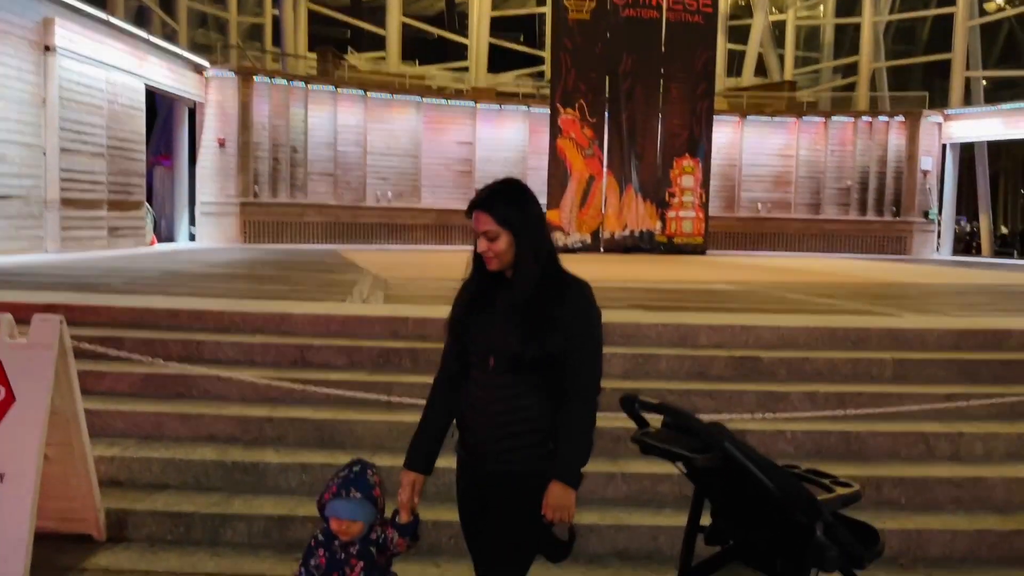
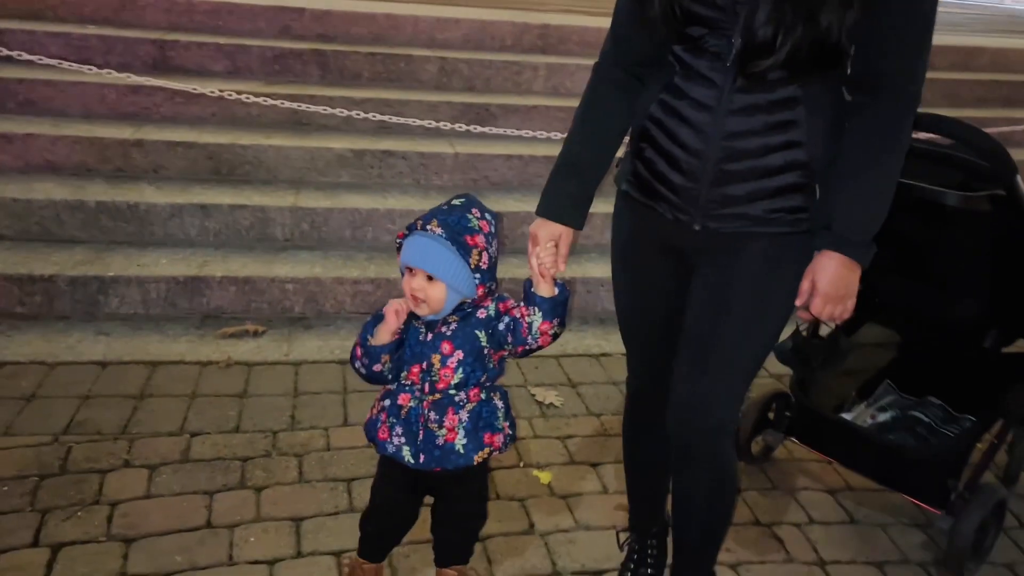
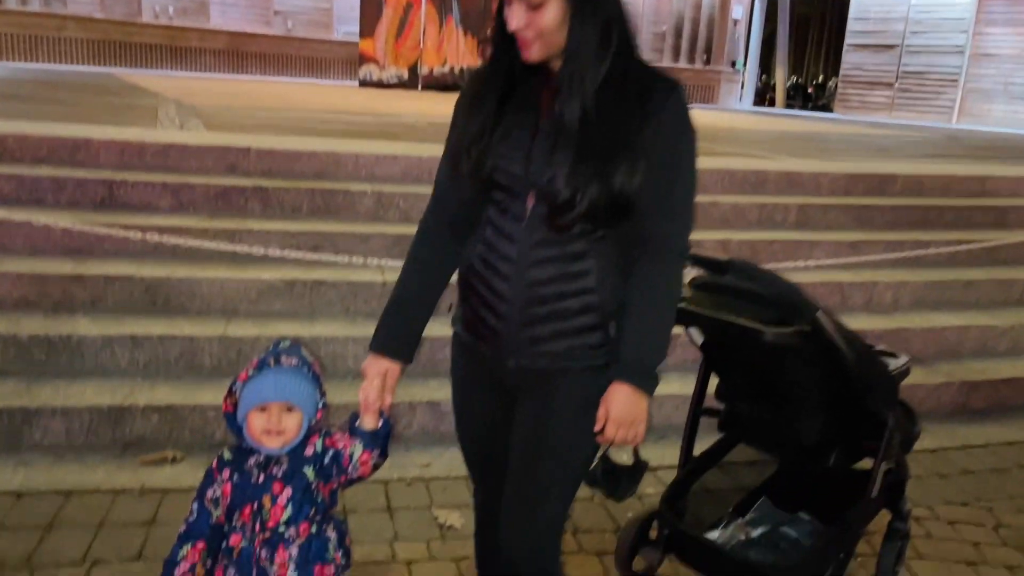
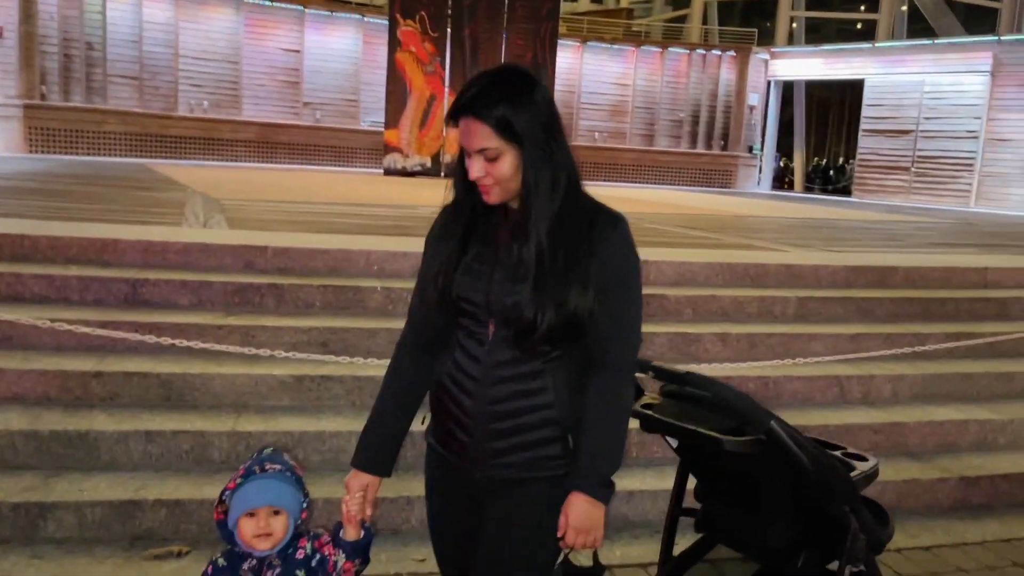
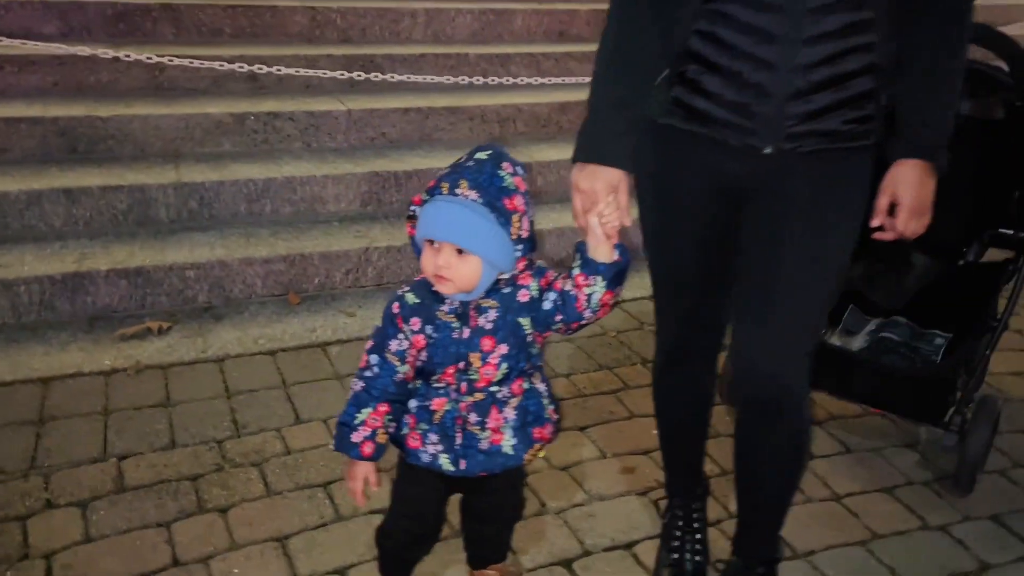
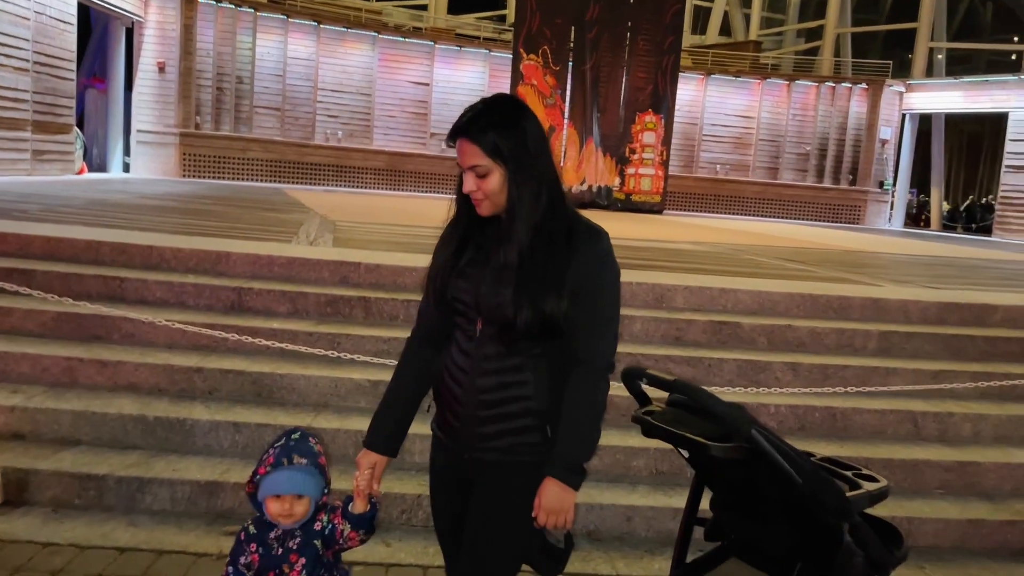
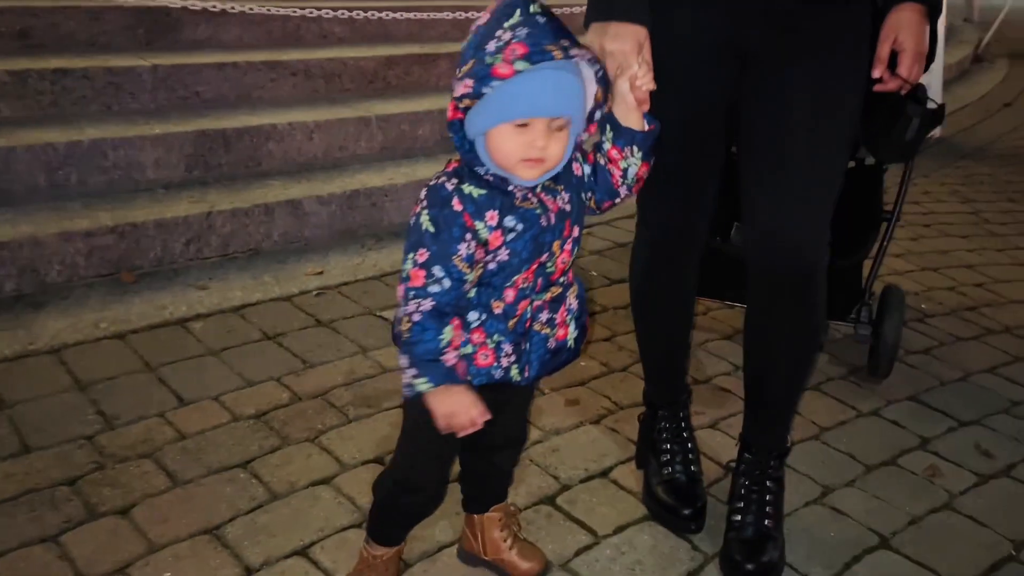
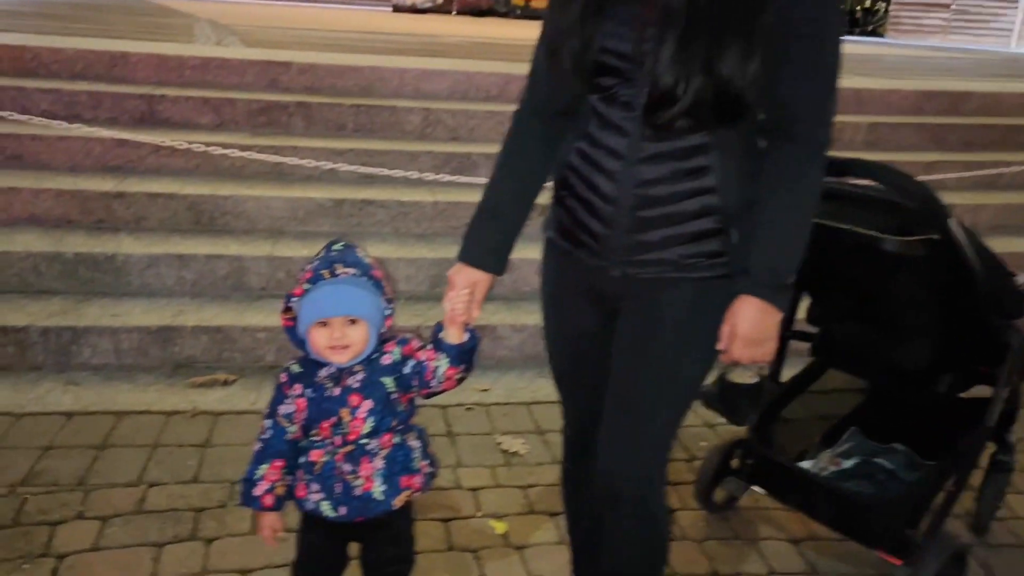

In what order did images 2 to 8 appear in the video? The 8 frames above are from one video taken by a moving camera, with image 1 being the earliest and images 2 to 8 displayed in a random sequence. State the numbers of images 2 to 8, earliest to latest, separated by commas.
6, 4, 3, 8, 2, 5, 7
